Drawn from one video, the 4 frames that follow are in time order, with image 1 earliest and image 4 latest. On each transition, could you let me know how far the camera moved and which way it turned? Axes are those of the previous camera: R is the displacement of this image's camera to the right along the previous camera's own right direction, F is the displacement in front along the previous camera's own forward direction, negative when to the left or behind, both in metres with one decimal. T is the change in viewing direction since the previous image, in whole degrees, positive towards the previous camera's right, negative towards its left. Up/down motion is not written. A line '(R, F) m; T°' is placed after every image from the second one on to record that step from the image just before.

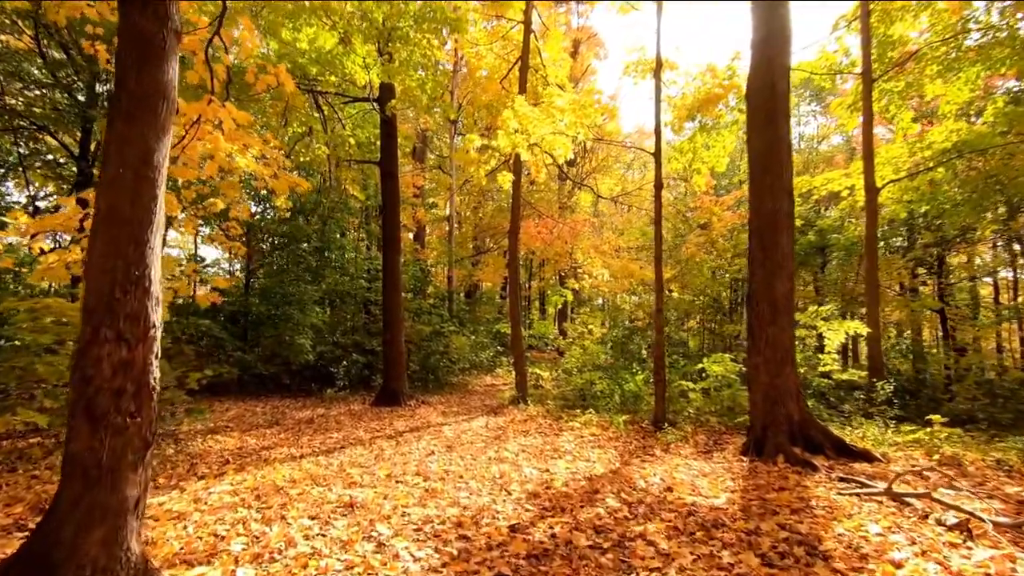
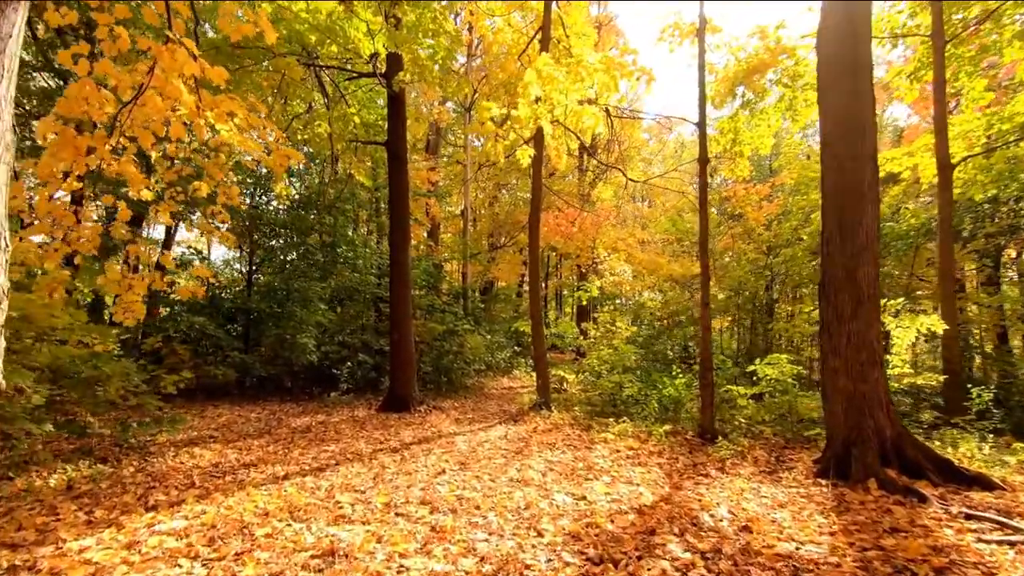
(-0.1, +1.0) m; -2°
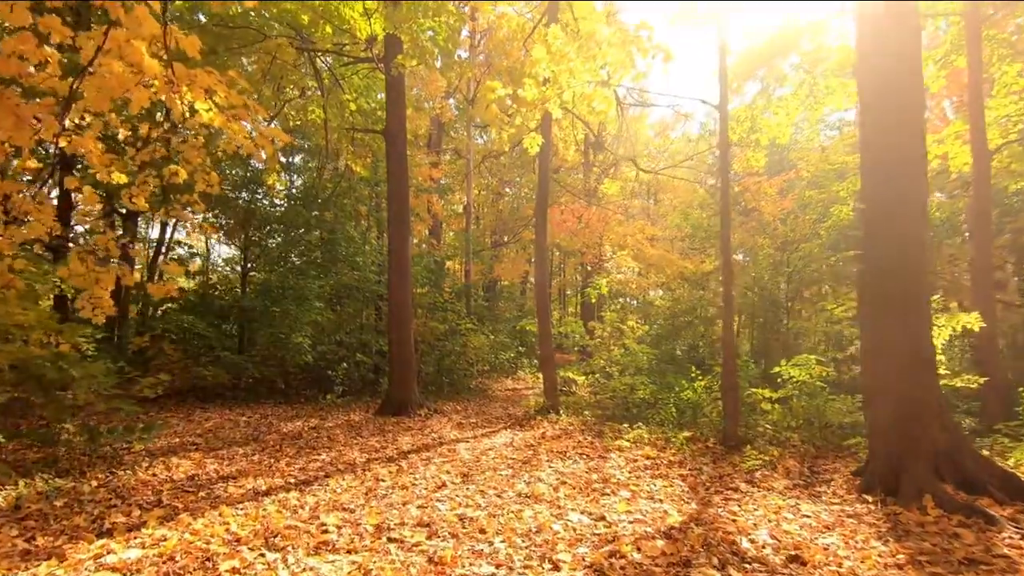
(0.0, +0.5) m; 0°
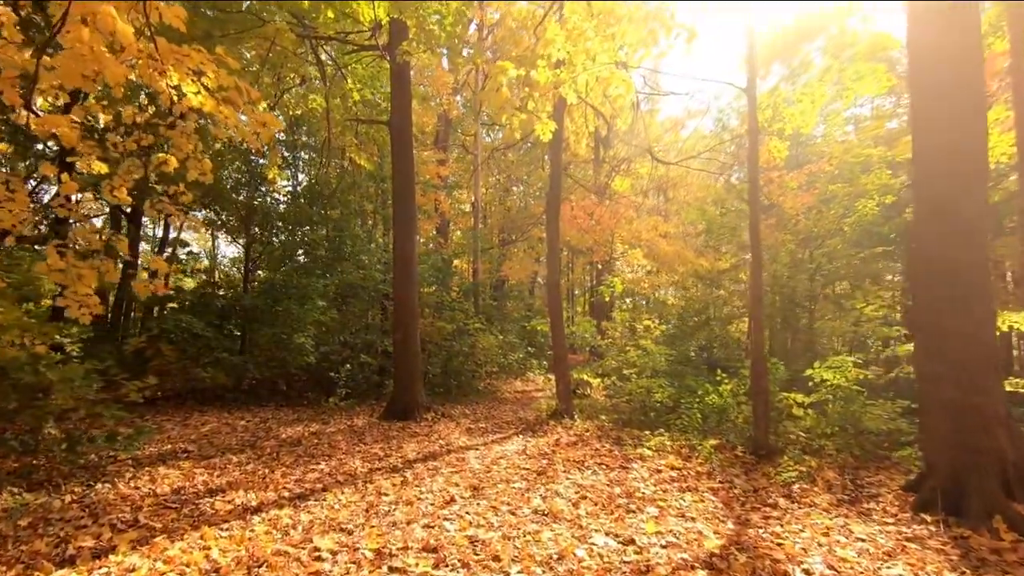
(-0.1, +0.4) m; -1°
